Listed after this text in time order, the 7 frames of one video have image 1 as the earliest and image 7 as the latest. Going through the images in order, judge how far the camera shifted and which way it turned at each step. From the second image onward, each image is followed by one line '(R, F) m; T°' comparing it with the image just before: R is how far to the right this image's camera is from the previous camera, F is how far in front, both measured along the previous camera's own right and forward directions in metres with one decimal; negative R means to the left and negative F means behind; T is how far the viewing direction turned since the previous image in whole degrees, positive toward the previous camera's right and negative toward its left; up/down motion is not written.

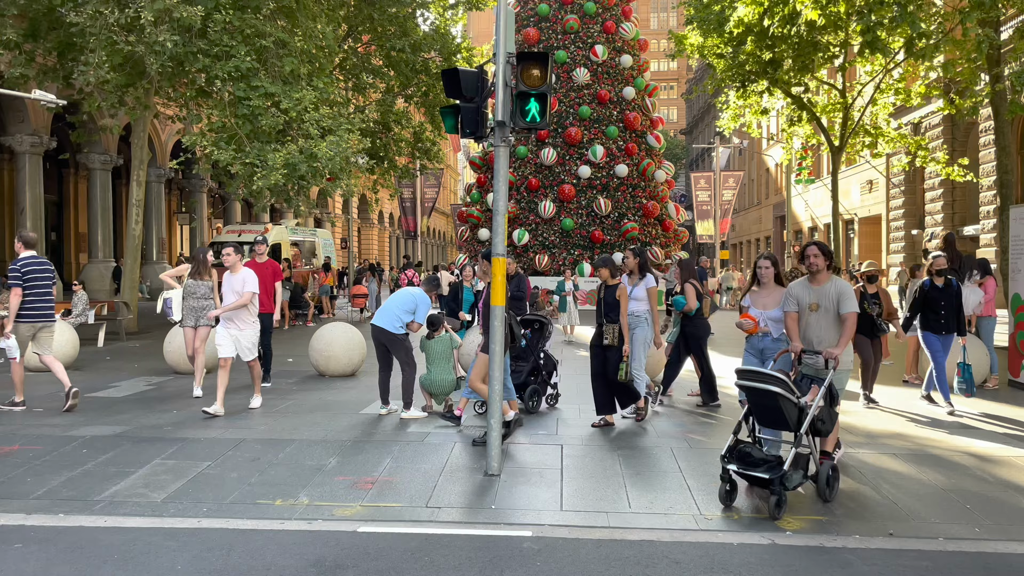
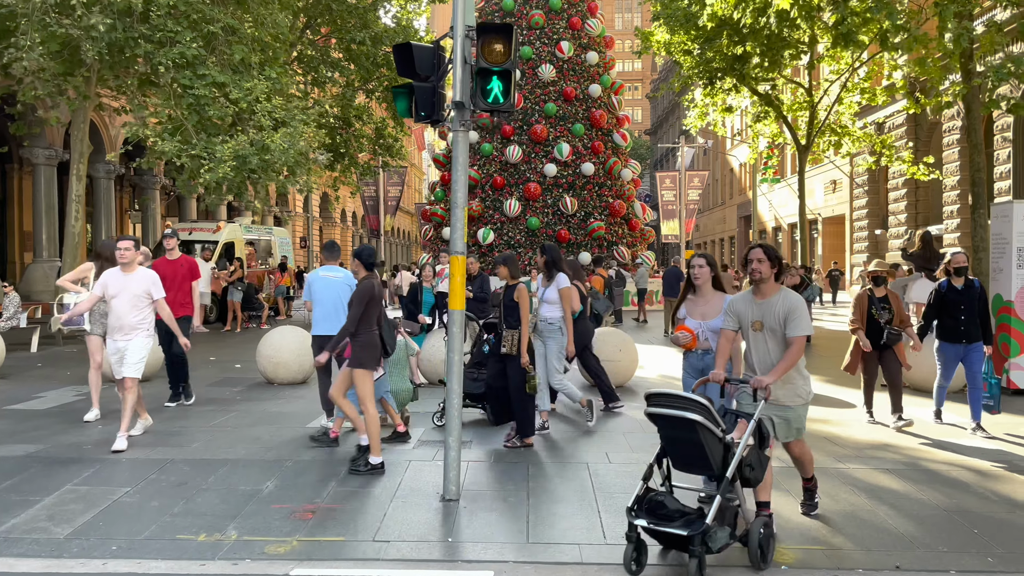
(0.0, +0.7) m; +2°
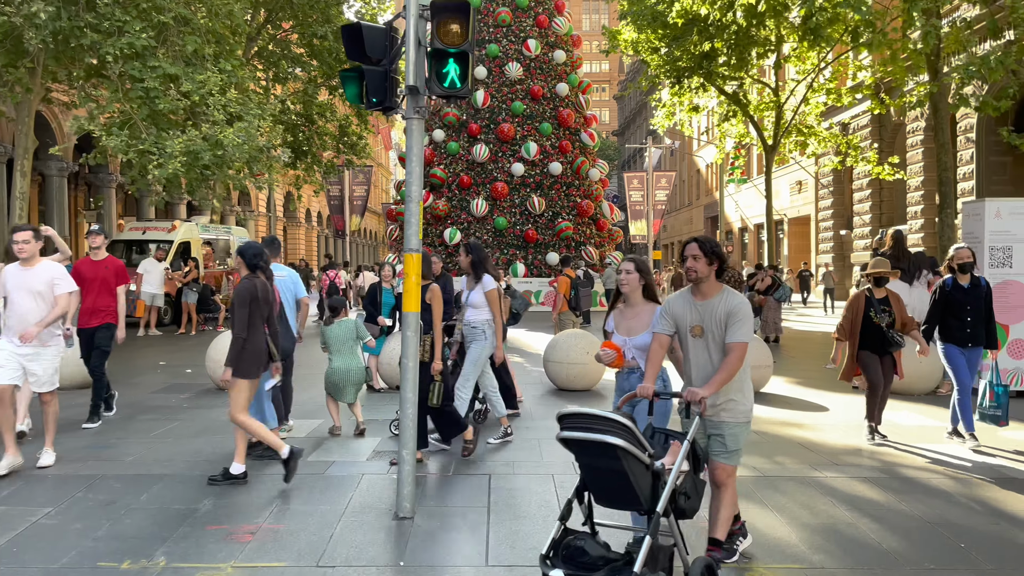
(+0.1, +0.4) m; +2°
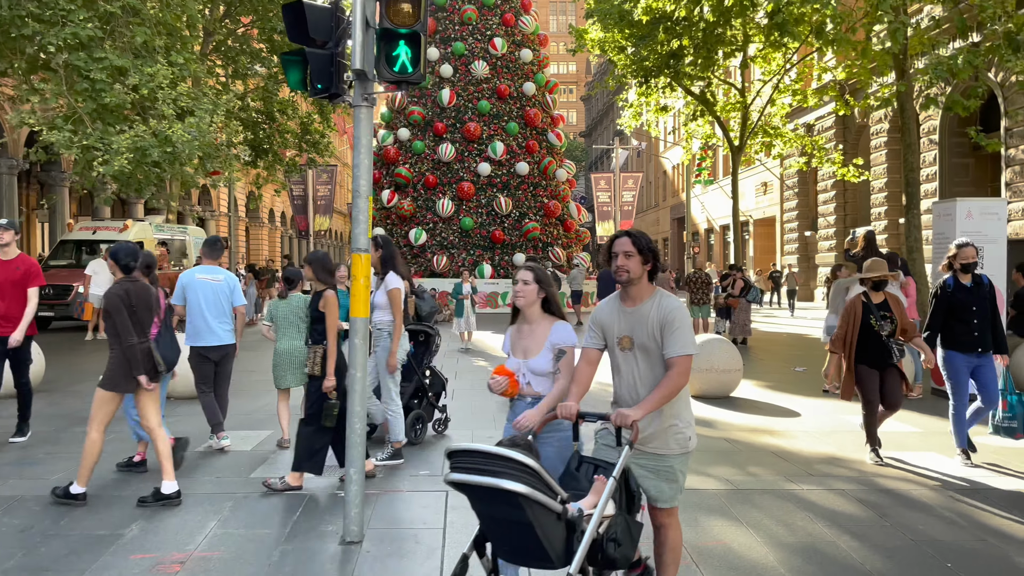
(+0.1, +0.4) m; +2°
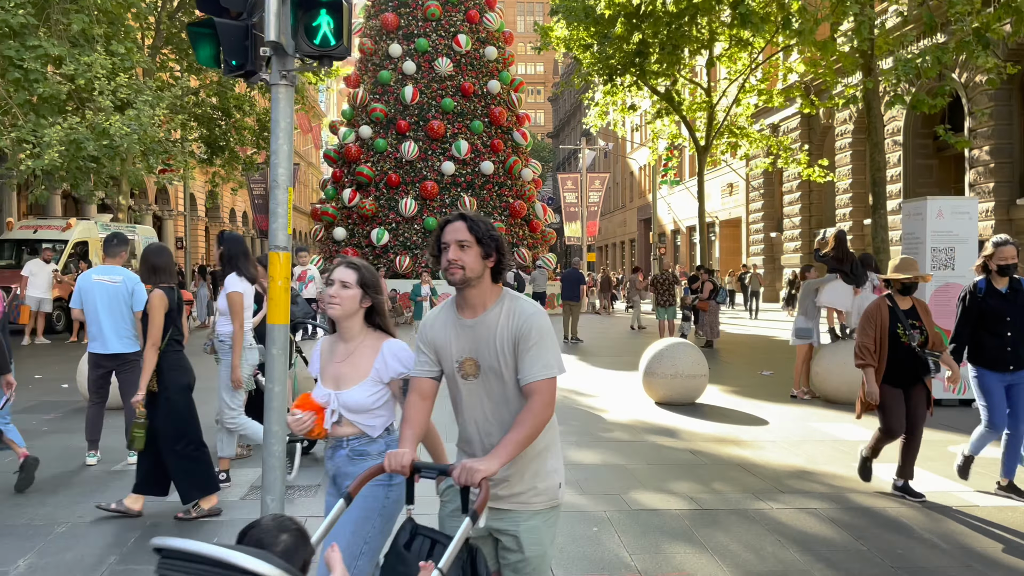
(+0.2, +0.5) m; +2°
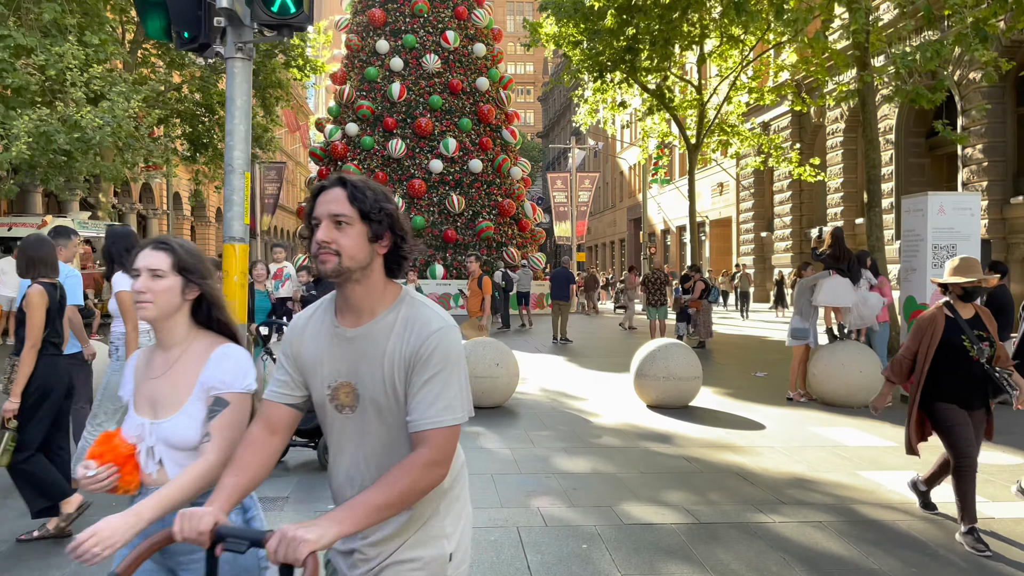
(0.0, +0.4) m; +1°
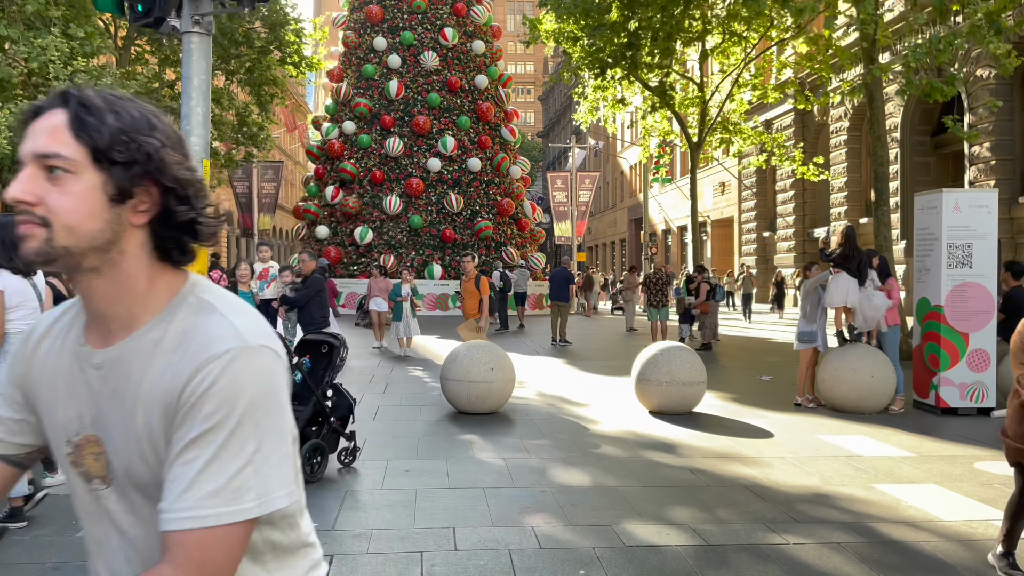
(+0.1, +0.4) m; 0°
